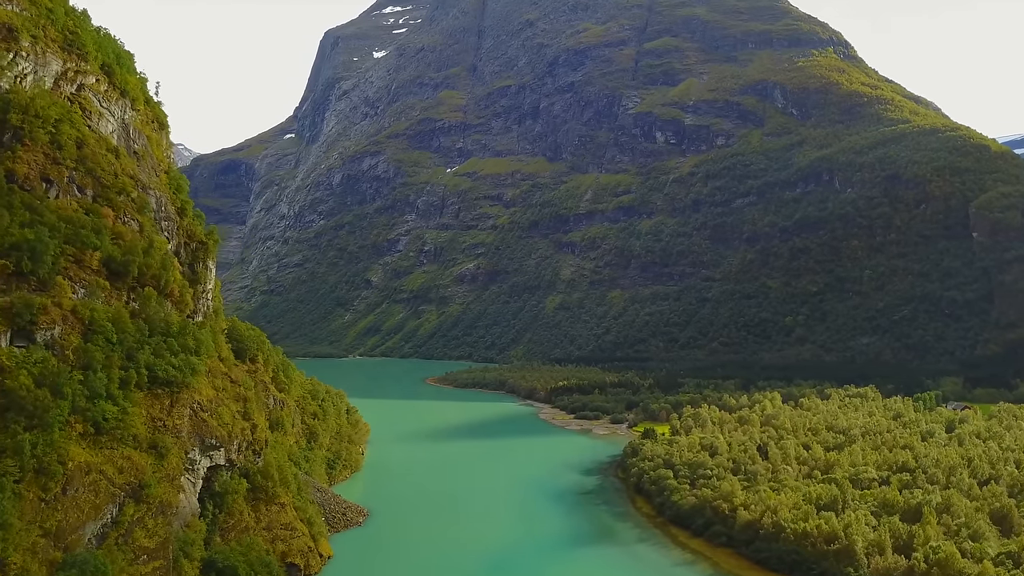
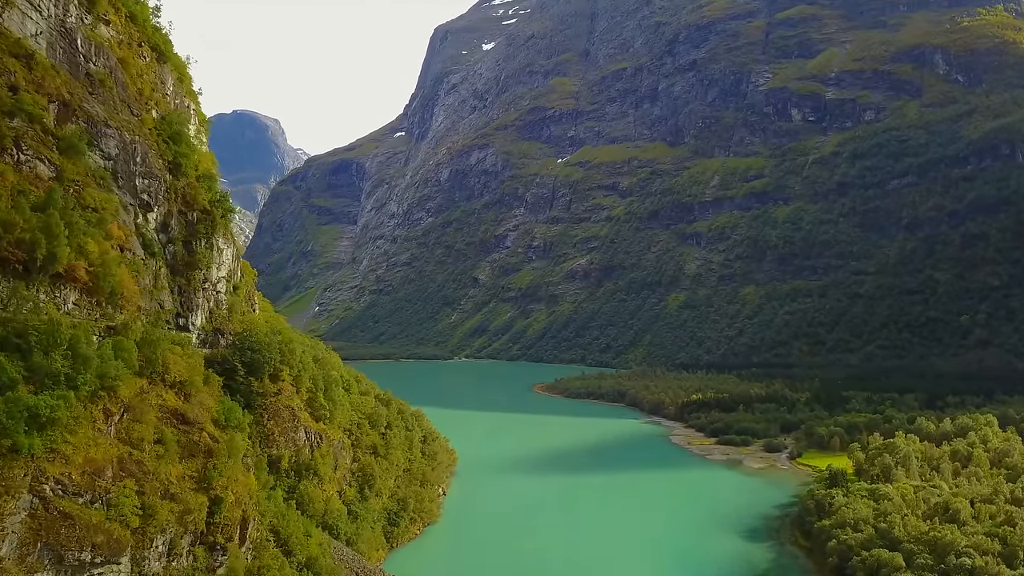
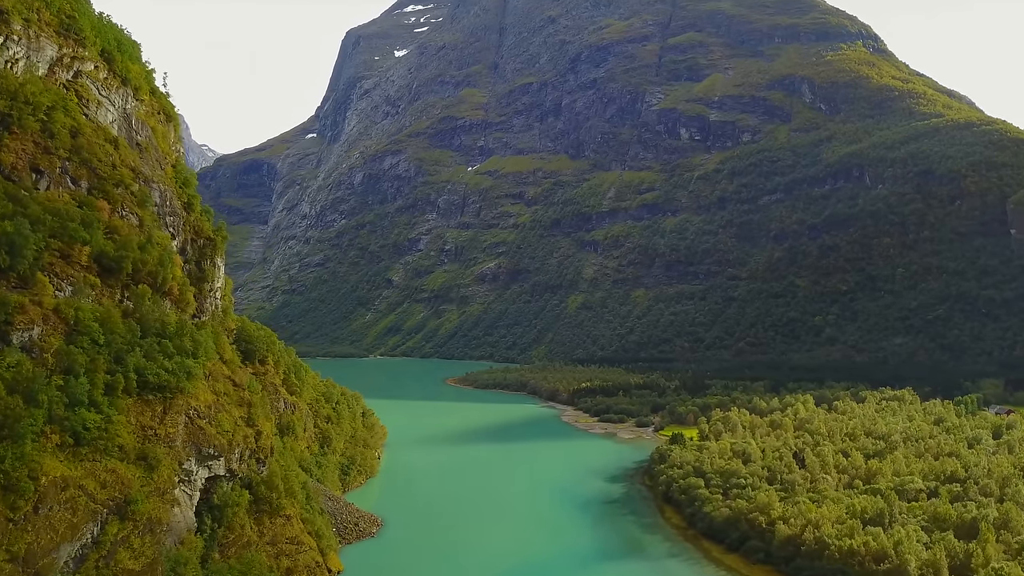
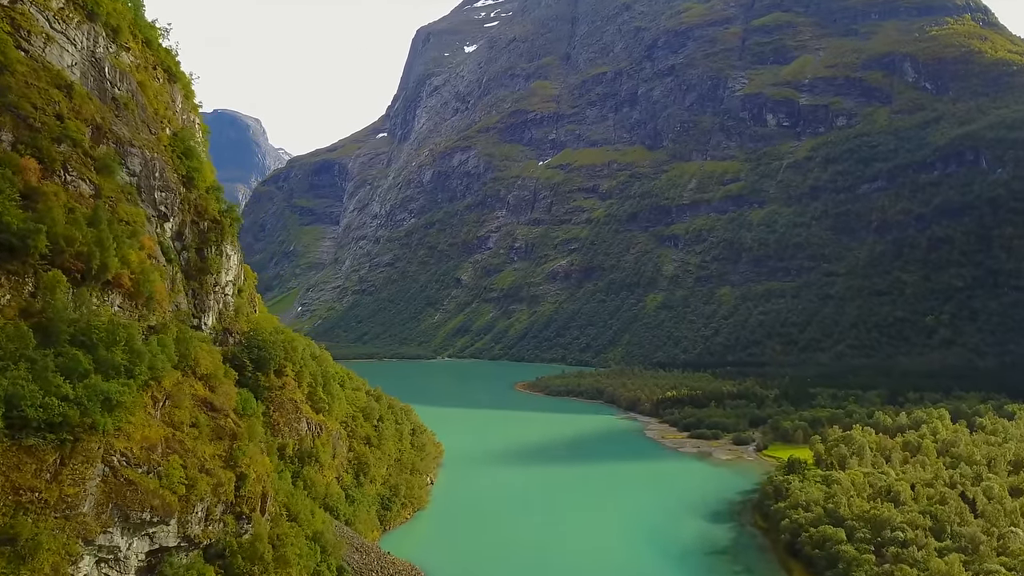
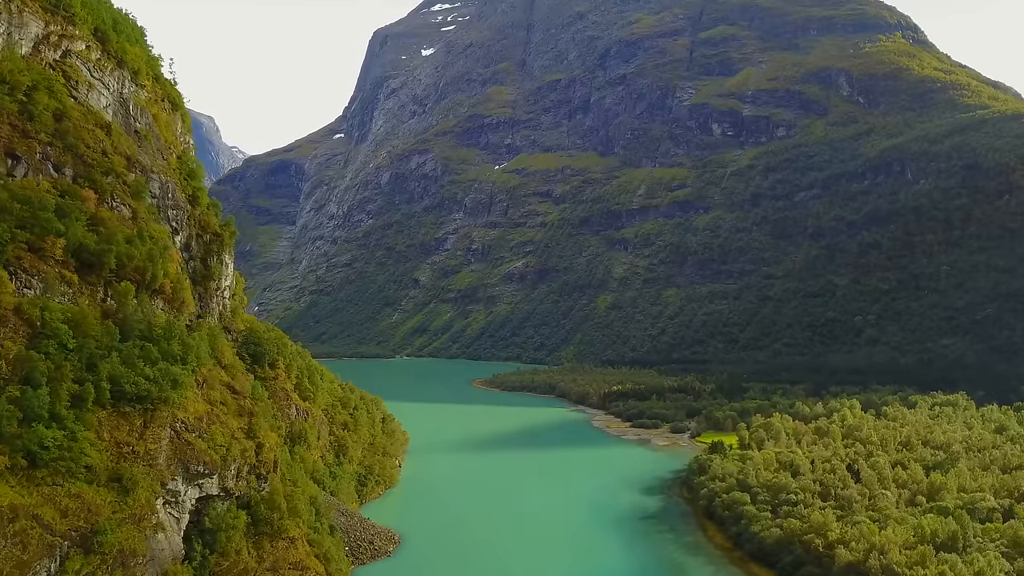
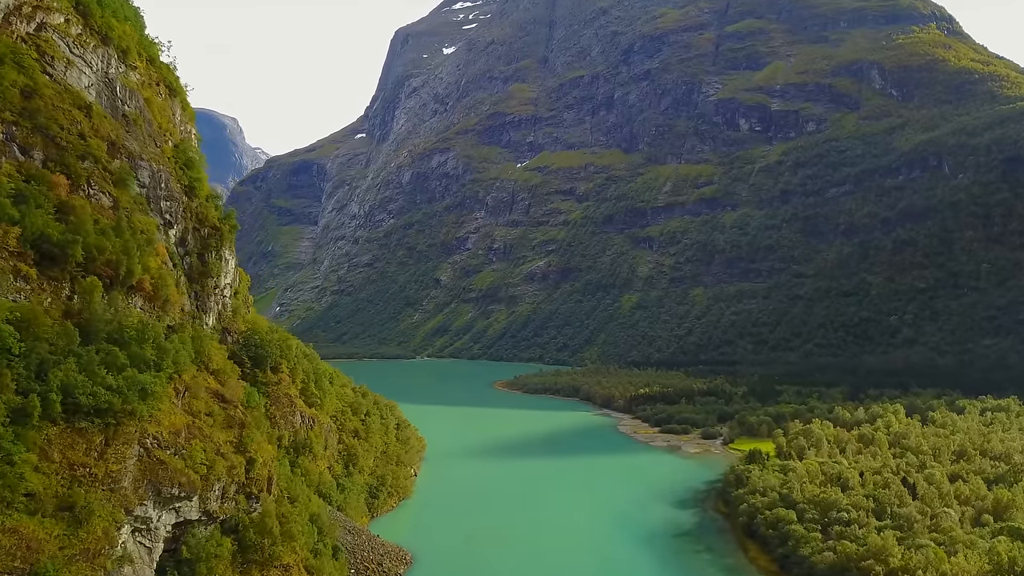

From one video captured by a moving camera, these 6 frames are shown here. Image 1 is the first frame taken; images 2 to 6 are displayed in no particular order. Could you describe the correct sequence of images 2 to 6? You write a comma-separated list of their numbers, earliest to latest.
3, 5, 6, 4, 2
